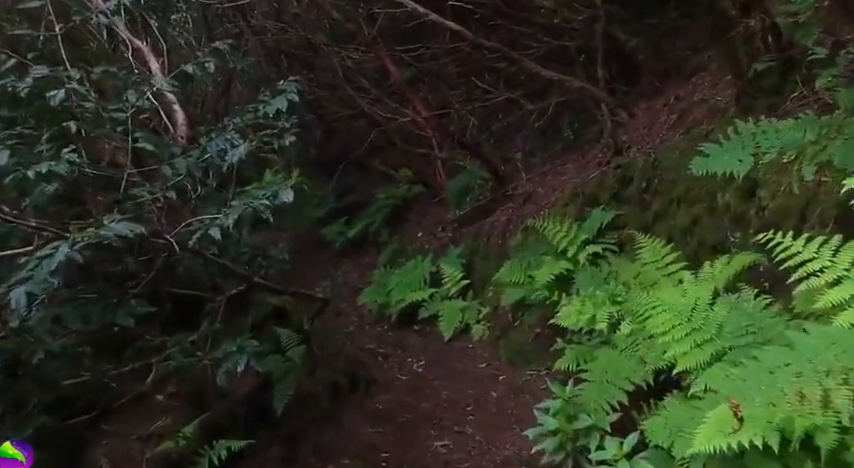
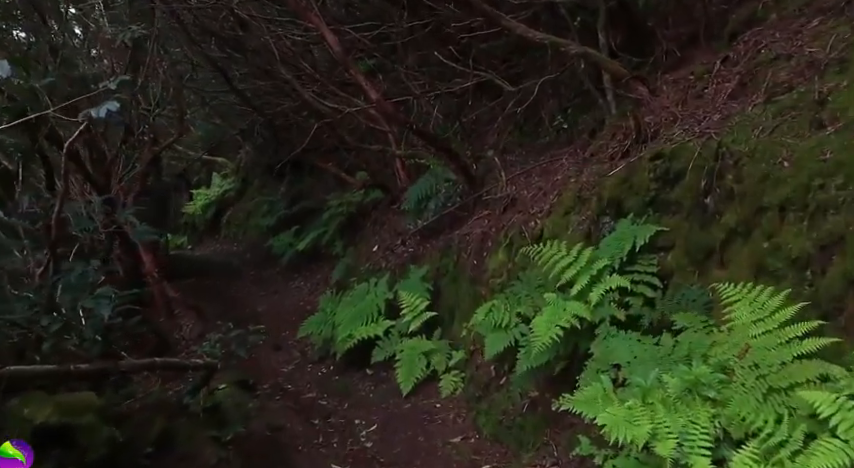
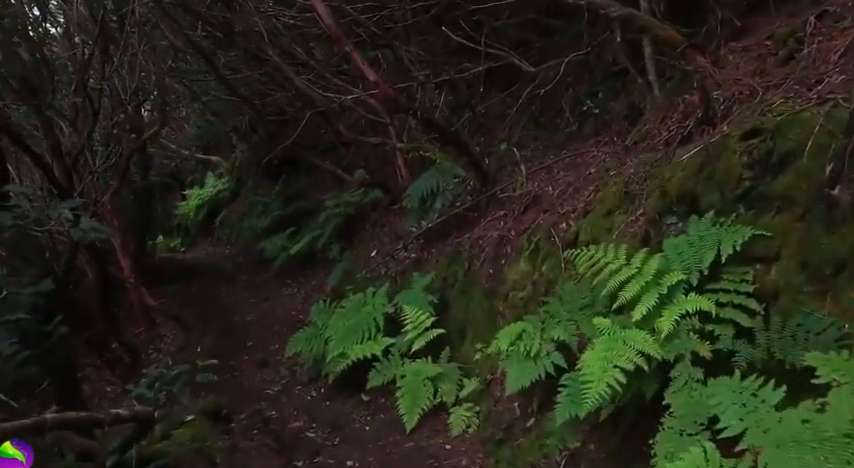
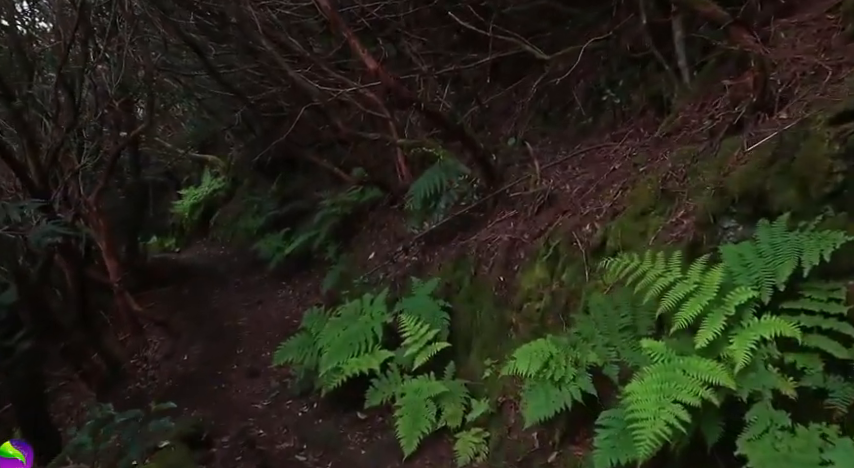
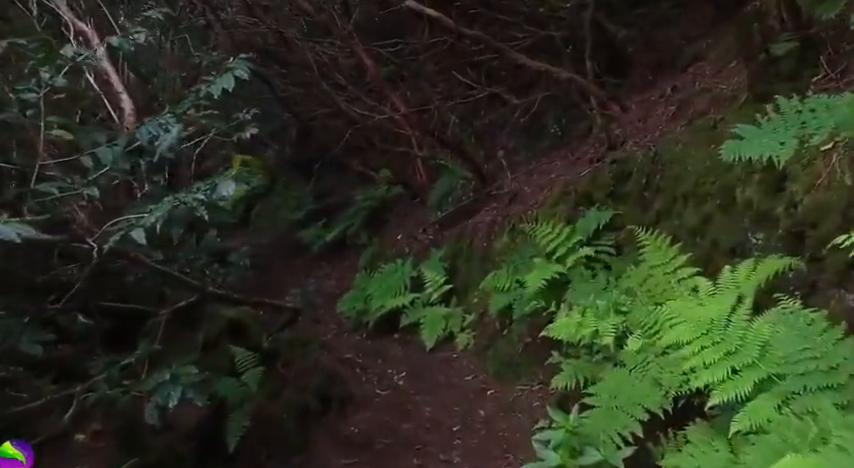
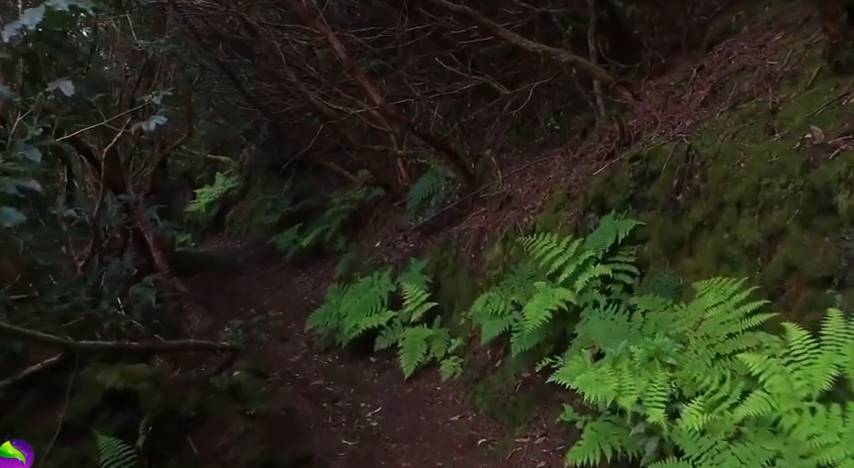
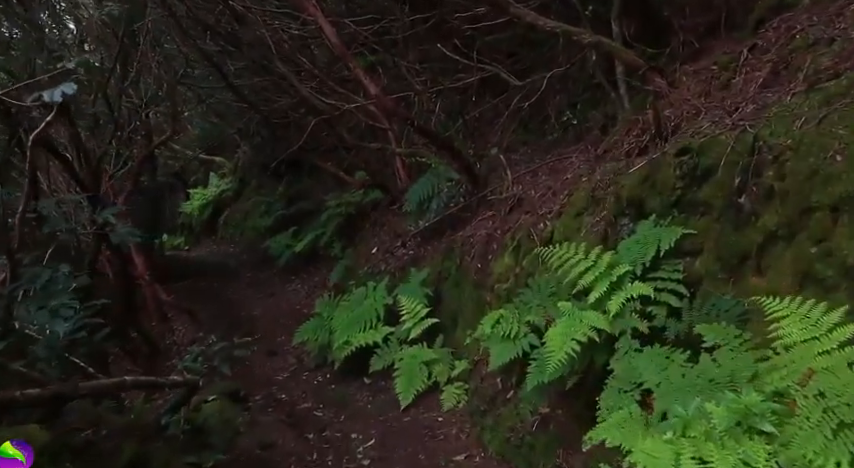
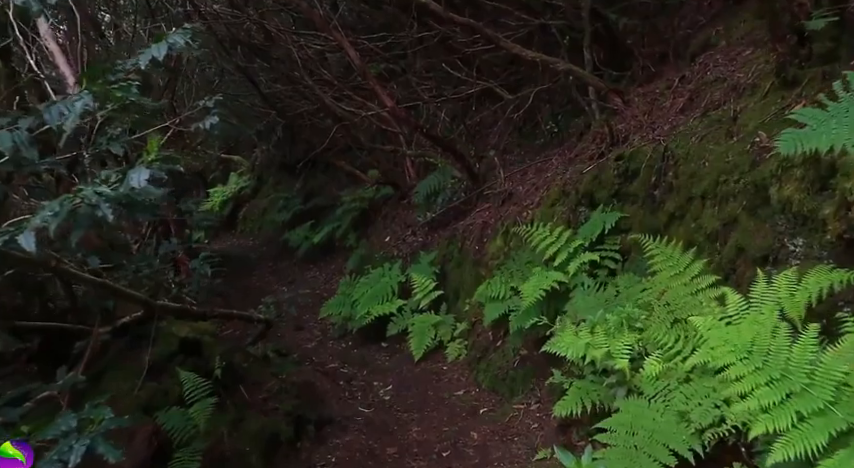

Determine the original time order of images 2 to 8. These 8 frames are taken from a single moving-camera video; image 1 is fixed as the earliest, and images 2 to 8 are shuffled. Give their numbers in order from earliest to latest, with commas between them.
5, 8, 6, 2, 7, 3, 4
